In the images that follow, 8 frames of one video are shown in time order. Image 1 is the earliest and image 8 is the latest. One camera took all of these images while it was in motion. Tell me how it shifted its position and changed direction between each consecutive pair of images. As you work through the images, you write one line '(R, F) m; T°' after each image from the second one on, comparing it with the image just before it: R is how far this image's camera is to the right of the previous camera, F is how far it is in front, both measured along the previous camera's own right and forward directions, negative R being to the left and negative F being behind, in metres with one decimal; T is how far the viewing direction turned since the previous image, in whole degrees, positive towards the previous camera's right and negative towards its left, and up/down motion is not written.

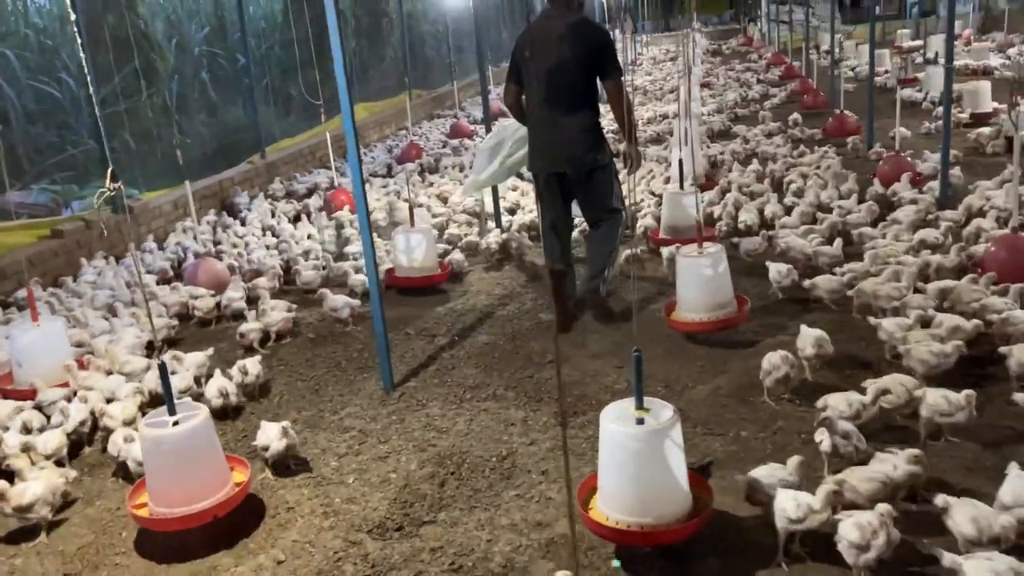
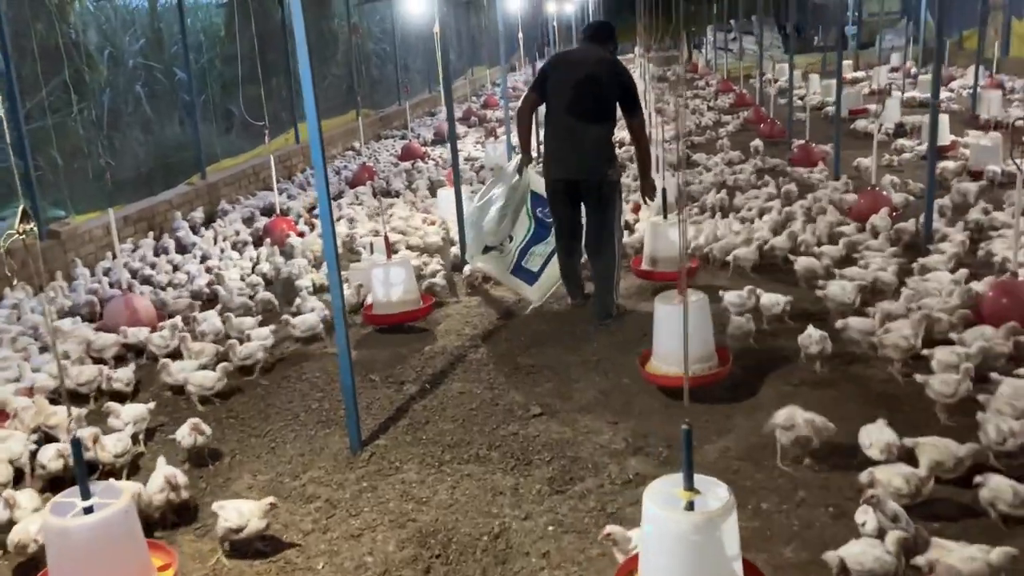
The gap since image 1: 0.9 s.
(-0.2, +0.4) m; +4°
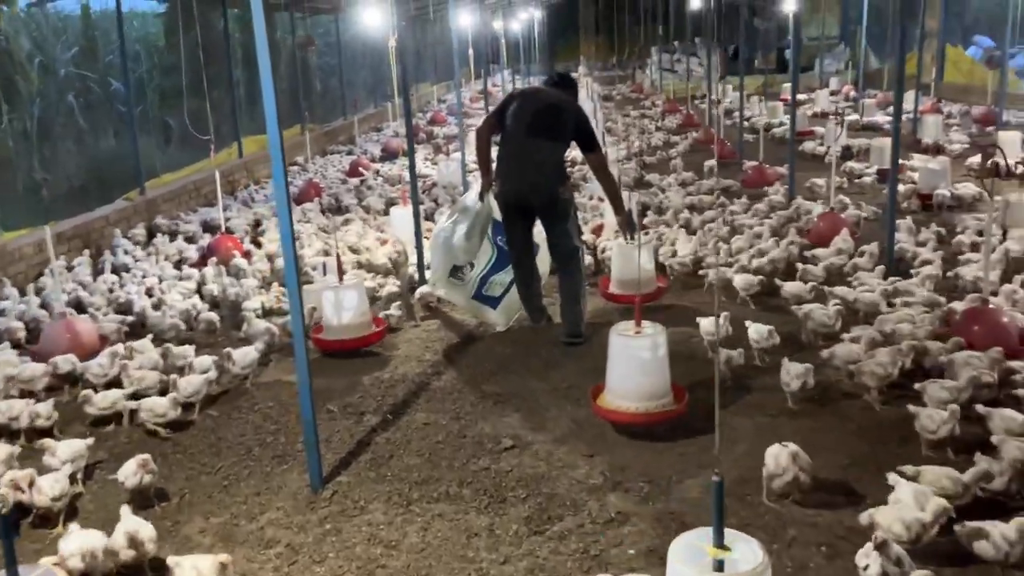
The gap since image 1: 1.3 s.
(-0.1, +0.2) m; +4°
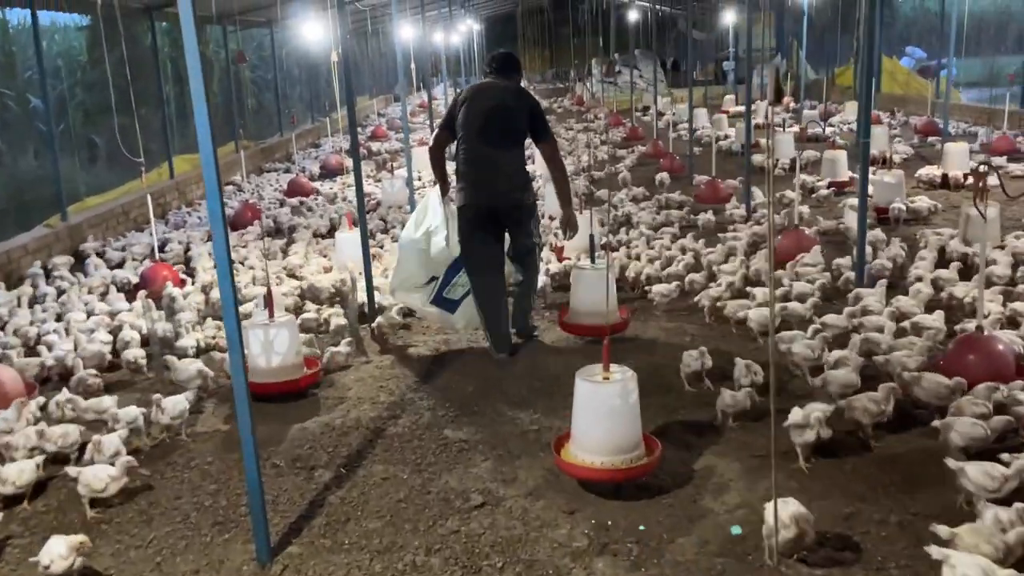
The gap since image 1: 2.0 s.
(-0.1, +0.3) m; +4°
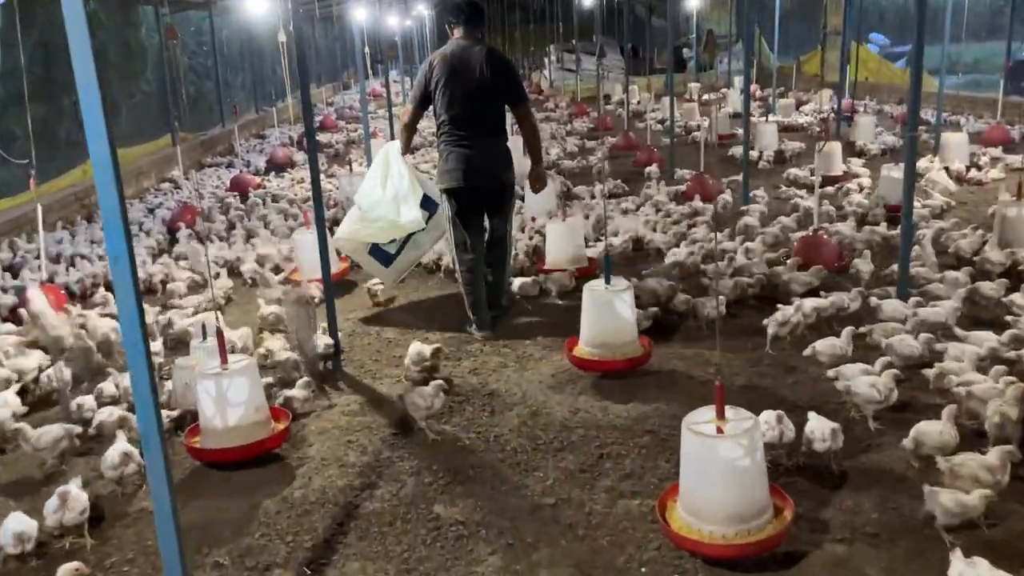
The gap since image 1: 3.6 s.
(-0.2, +0.9) m; +3°
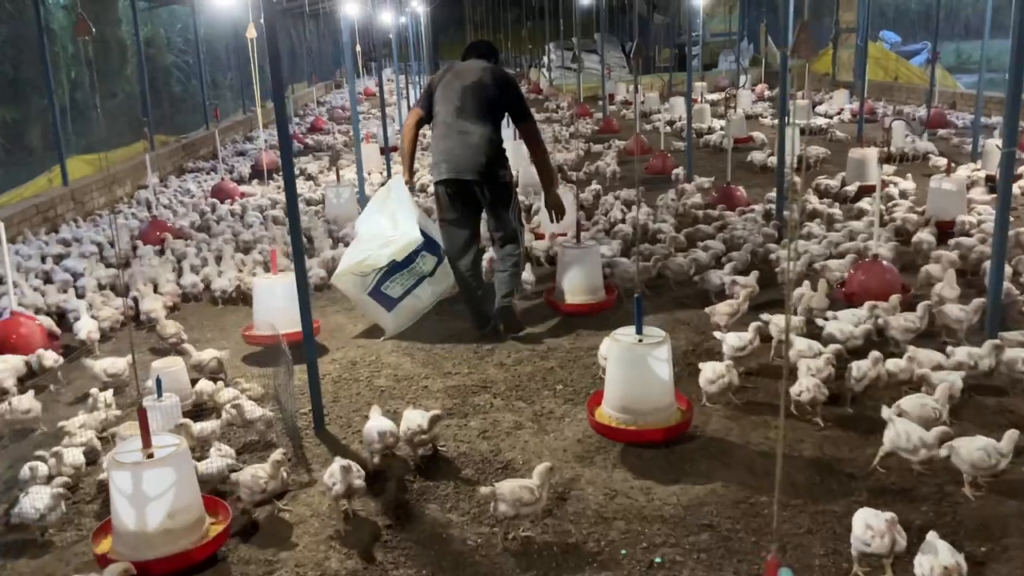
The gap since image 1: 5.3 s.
(-0.1, +0.8) m; 0°
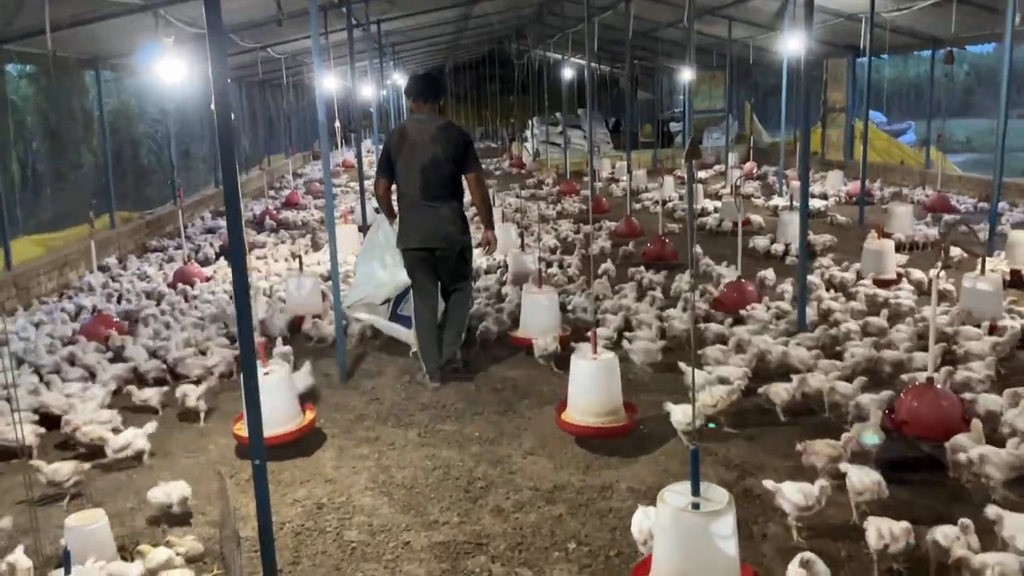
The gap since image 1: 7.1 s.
(-0.1, +0.7) m; +2°
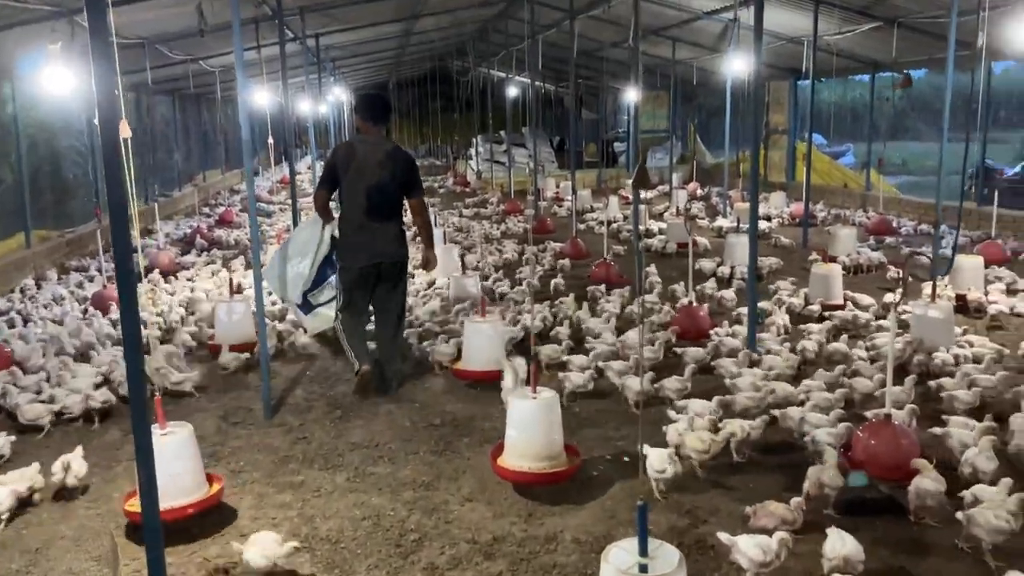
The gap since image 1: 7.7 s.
(0.0, +0.3) m; +4°
